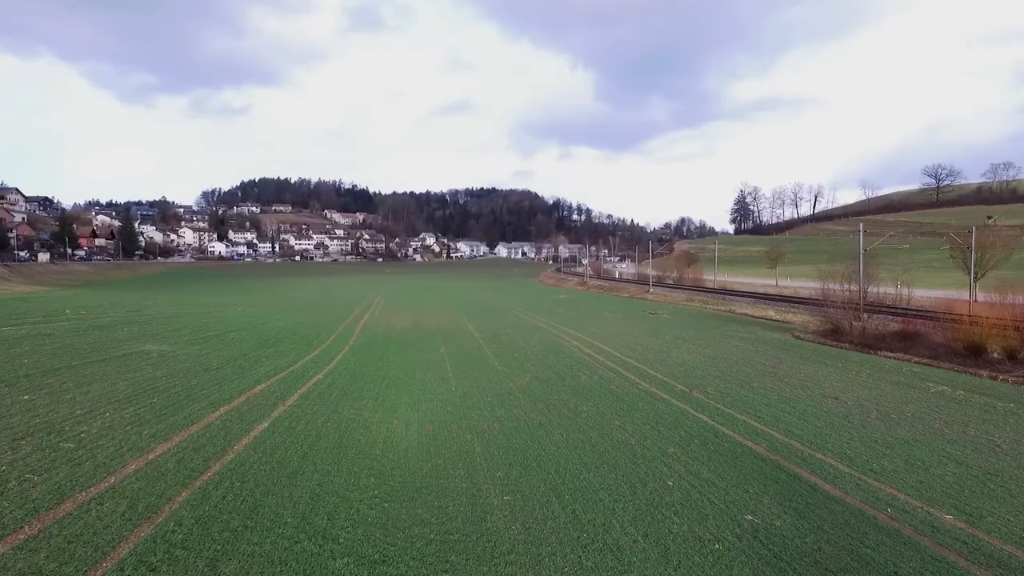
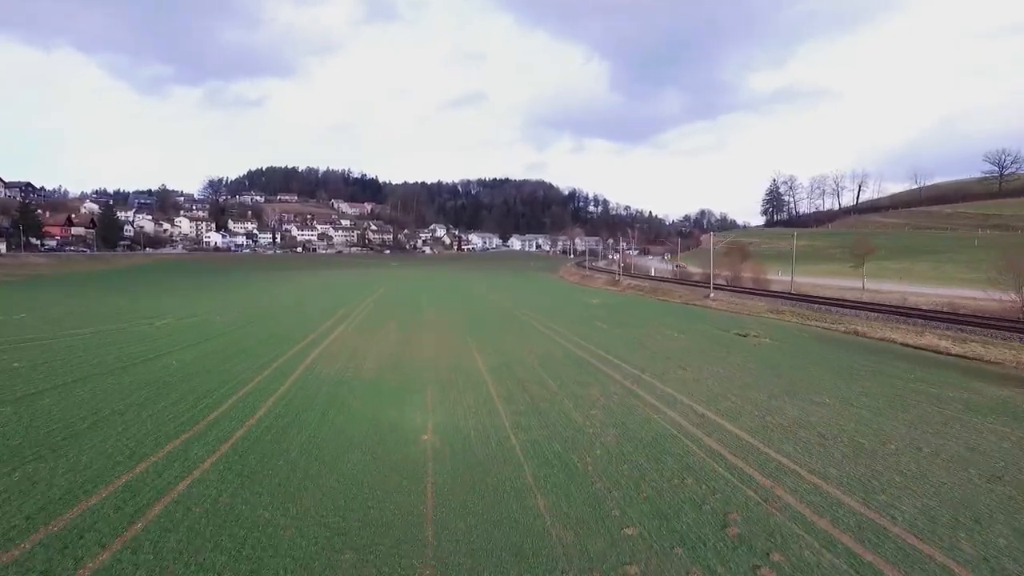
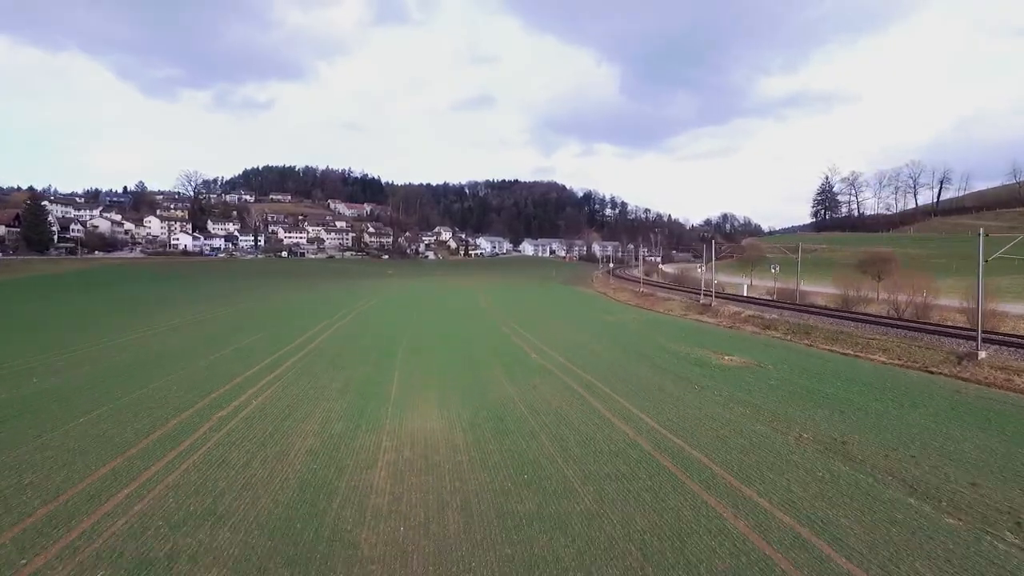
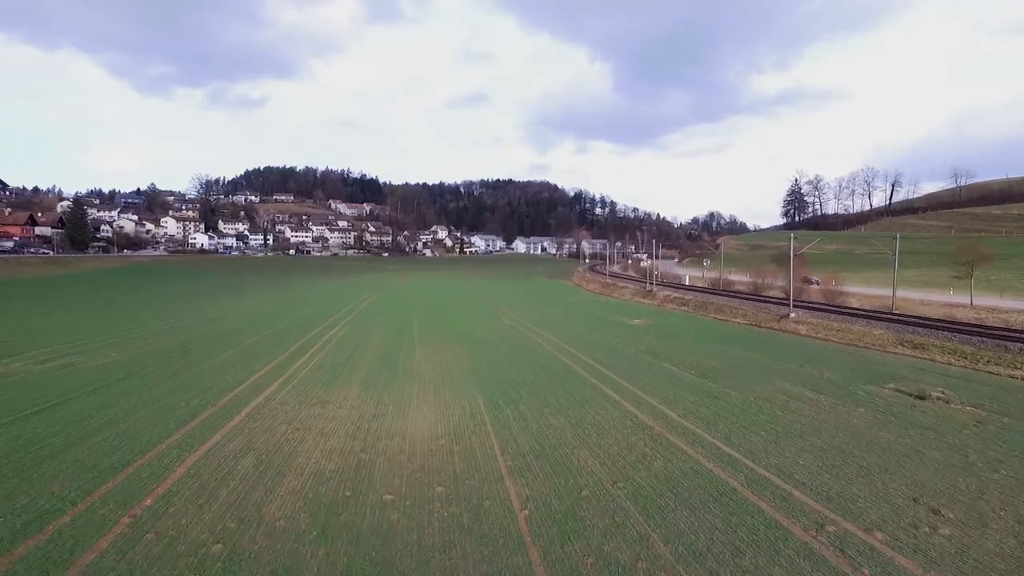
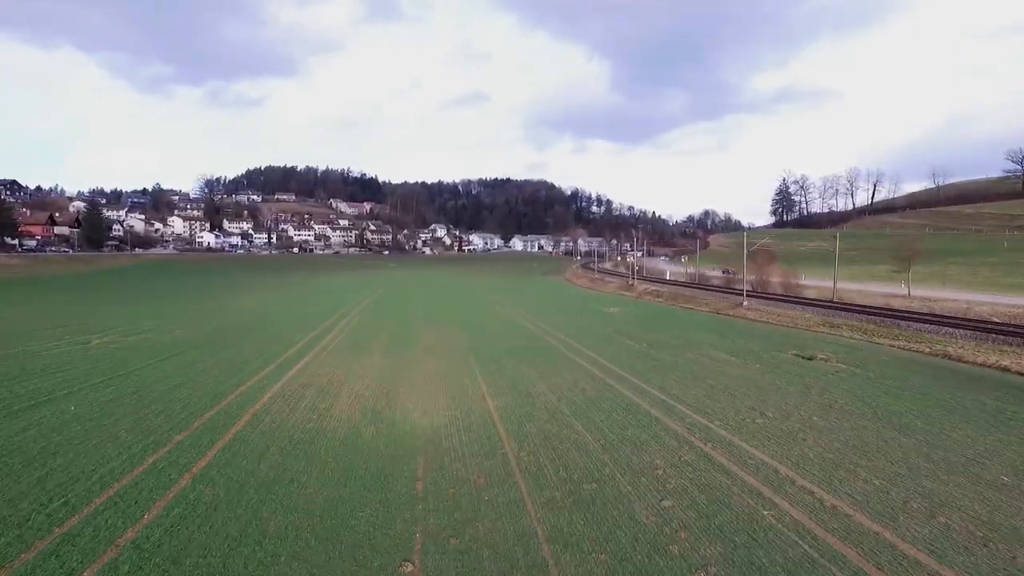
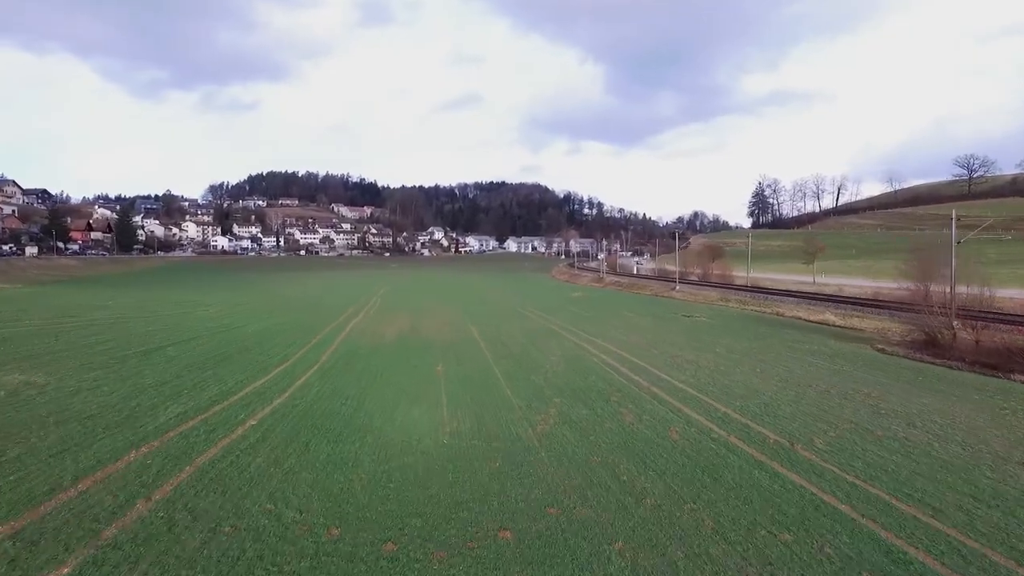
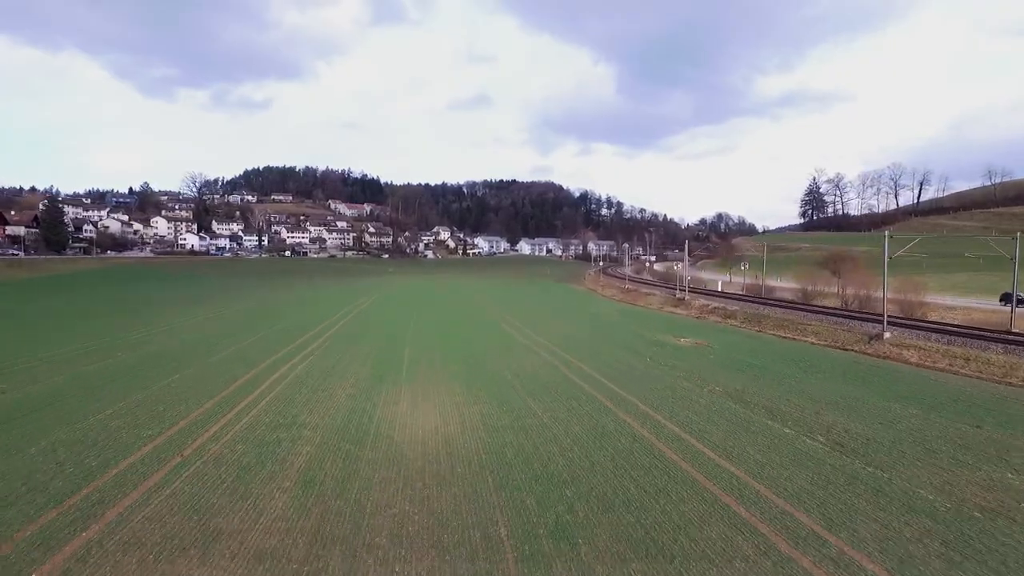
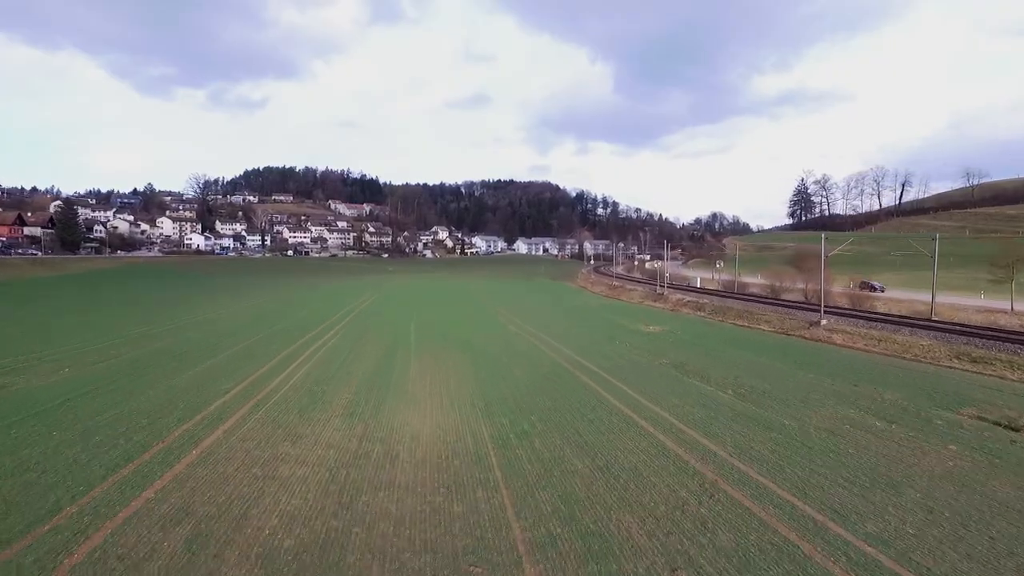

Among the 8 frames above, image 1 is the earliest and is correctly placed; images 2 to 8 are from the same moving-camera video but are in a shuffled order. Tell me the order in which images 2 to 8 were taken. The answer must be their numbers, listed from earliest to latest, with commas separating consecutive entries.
6, 2, 5, 4, 8, 7, 3
